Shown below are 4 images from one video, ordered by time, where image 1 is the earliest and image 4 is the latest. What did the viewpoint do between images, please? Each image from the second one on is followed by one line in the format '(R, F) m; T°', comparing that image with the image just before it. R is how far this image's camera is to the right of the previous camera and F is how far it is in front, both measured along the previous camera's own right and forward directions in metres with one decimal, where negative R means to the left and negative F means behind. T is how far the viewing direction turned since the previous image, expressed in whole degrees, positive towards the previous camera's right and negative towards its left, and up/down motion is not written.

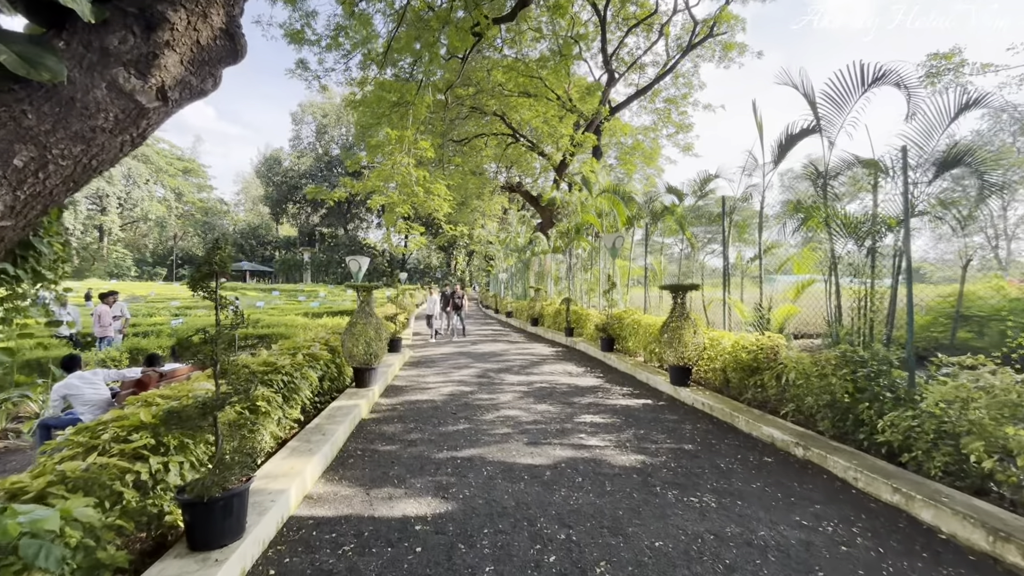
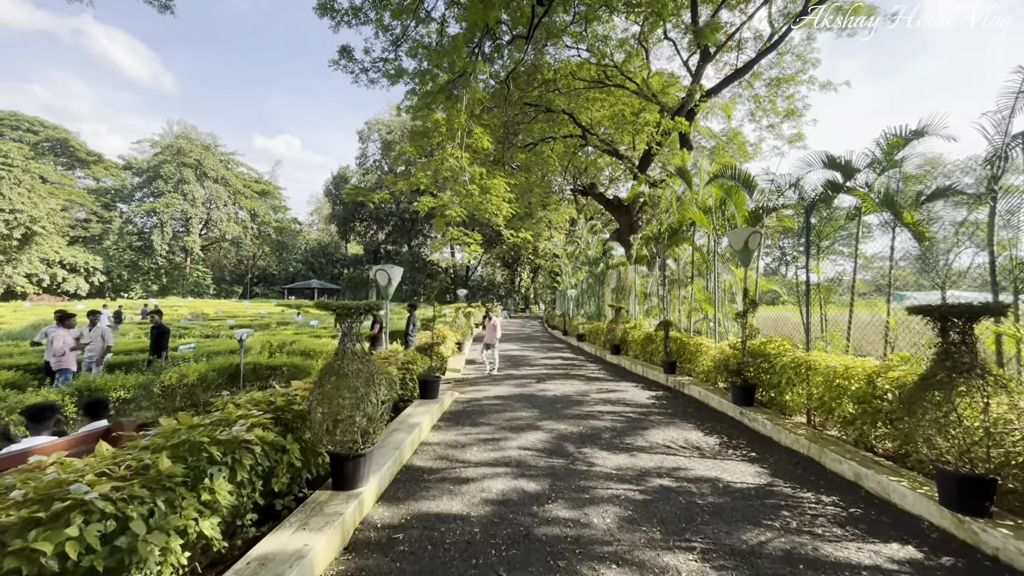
(-0.2, +2.5) m; -8°
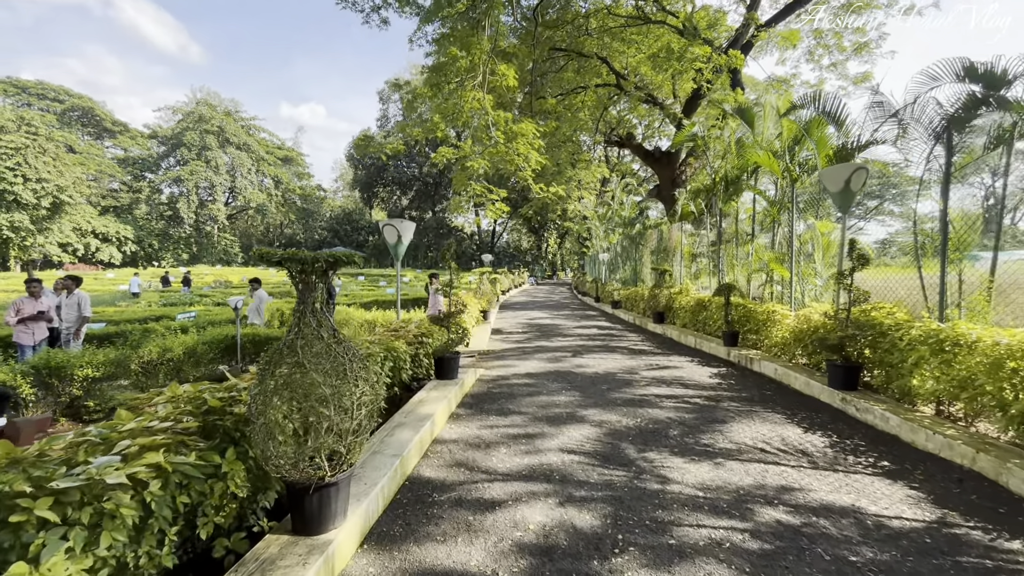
(-0.1, +1.1) m; -3°
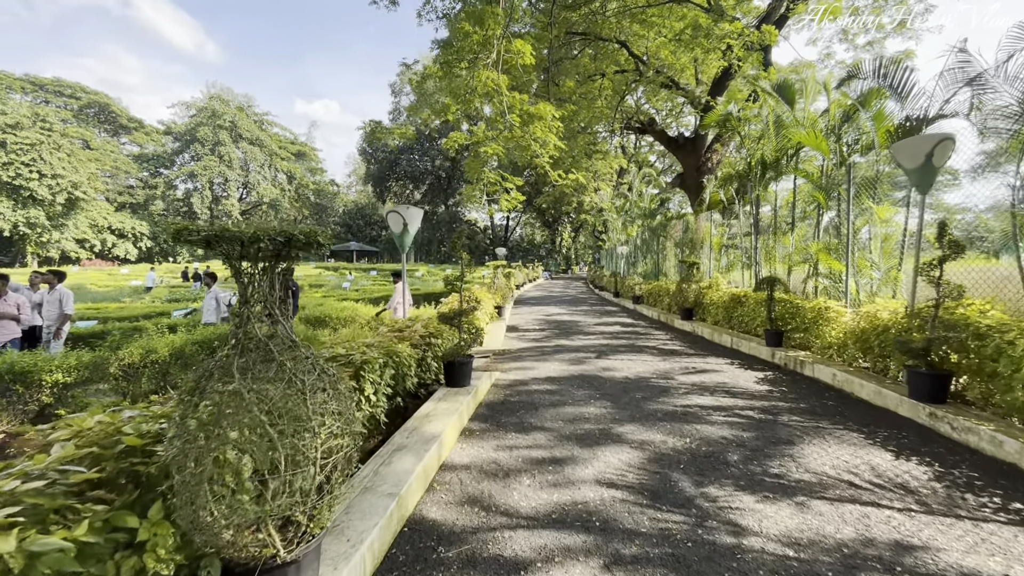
(-0.1, +0.6) m; -2°
